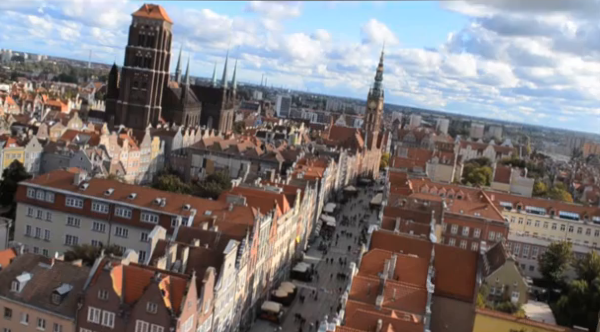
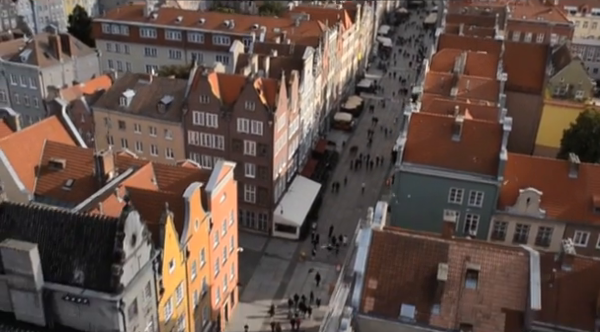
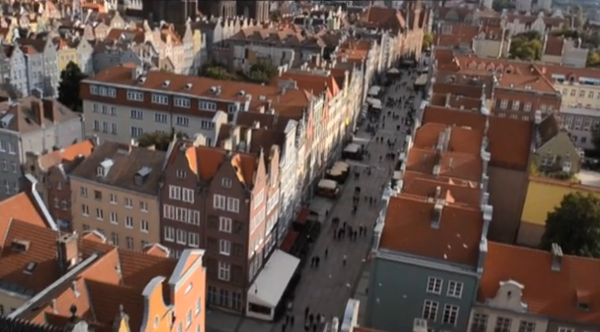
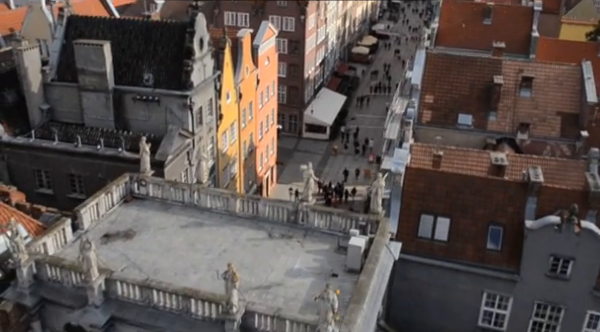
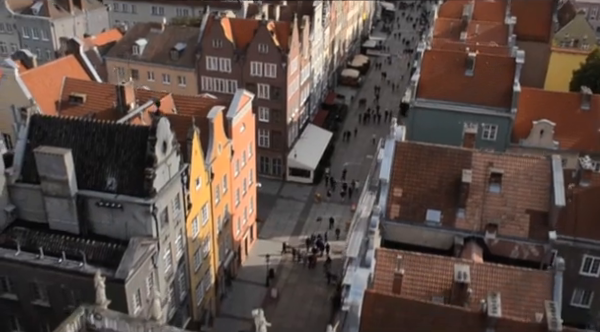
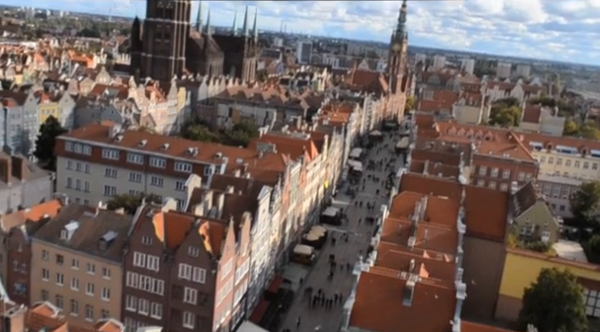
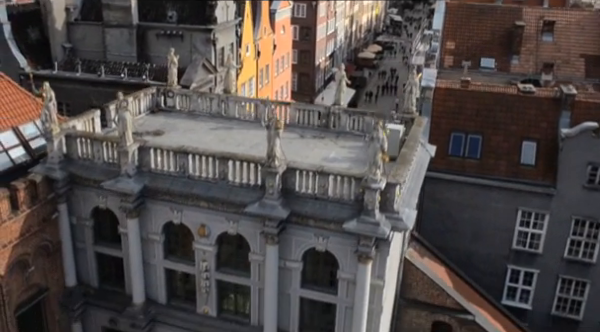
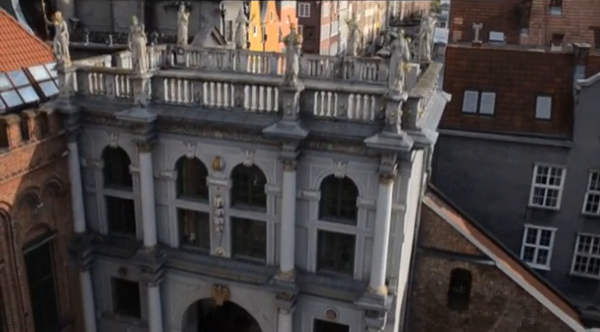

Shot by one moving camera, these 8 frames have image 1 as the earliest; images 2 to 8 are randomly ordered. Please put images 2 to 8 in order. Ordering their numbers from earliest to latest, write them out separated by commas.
6, 3, 2, 5, 4, 7, 8
